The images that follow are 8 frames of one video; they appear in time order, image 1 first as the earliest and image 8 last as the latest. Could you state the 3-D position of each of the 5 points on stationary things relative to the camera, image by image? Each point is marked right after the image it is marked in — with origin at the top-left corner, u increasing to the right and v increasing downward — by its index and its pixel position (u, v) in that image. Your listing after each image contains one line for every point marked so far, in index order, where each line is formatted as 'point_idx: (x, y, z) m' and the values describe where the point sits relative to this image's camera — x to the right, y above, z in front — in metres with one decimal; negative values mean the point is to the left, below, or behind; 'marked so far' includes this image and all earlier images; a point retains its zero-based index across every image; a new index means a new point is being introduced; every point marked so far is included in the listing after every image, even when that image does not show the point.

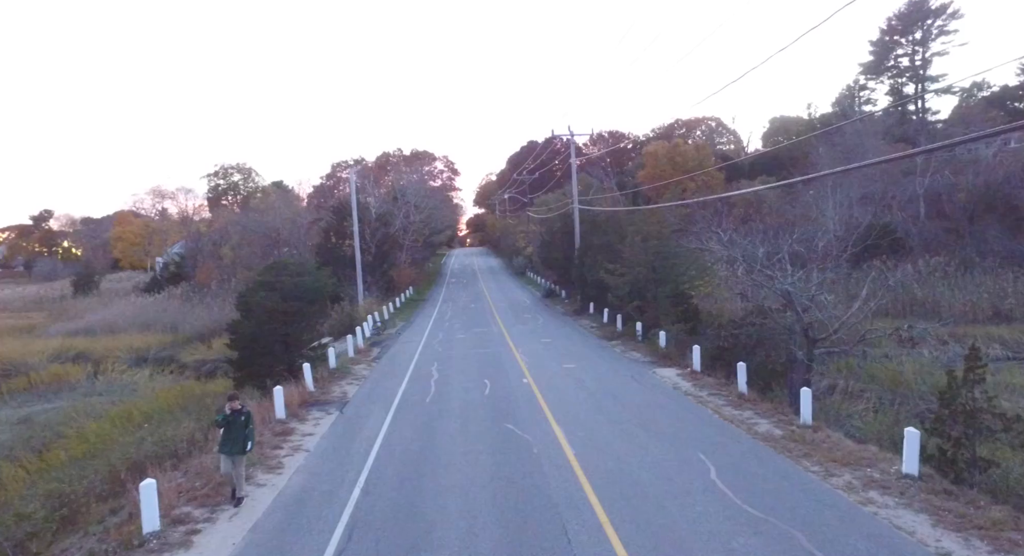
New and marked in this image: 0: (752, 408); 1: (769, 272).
0: (+5.1, -2.8, +14.0) m
1: (+5.9, +0.1, +15.1) m
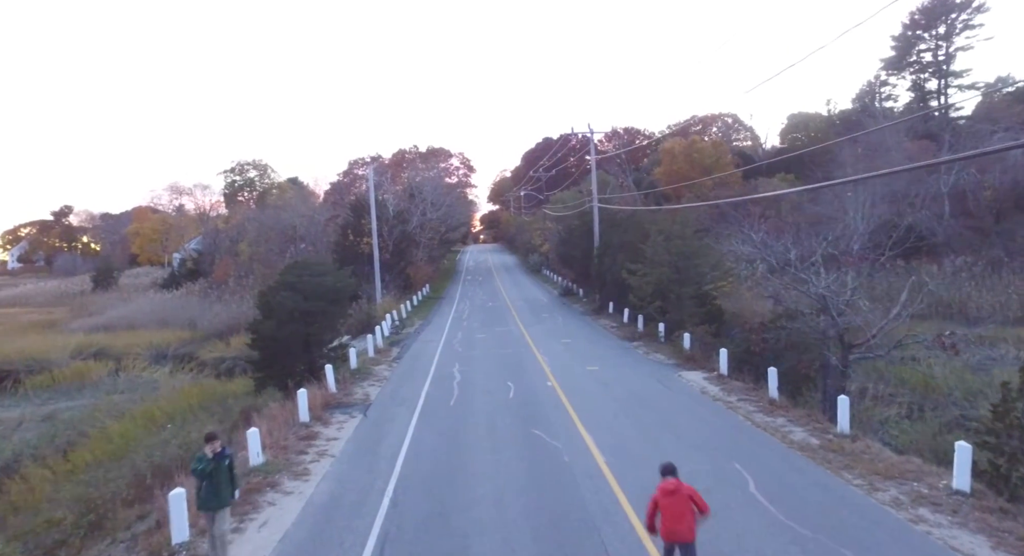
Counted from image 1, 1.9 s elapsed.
0: (+5.7, -2.8, +13.7) m
1: (+6.5, +0.1, +14.7) m
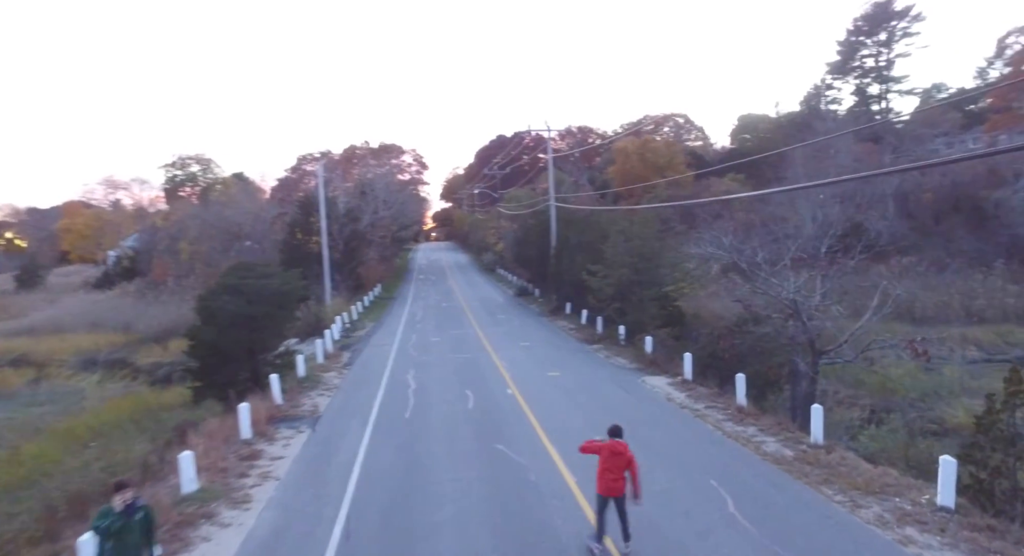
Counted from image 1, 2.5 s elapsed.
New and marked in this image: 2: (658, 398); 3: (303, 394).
0: (+4.9, -2.9, +13.3) m
1: (+5.6, 0.0, +14.4) m
2: (+3.6, -2.9, +16.0) m
3: (-5.5, -3.0, +17.1) m
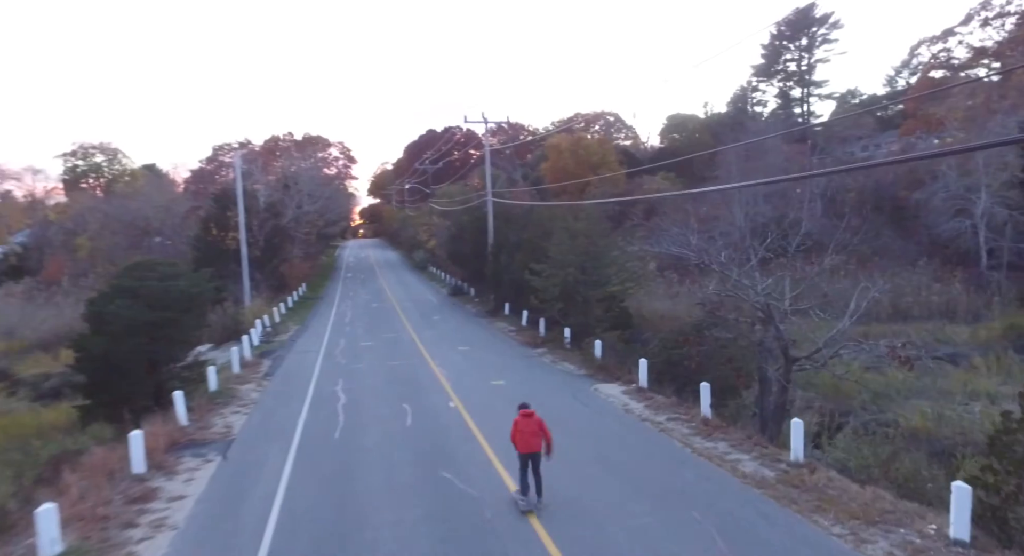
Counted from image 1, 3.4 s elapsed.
0: (+3.9, -3.0, +12.2) m
1: (+4.5, 0.0, +13.4) m
2: (+2.3, -2.9, +14.8) m
3: (-6.8, -3.0, +14.9) m
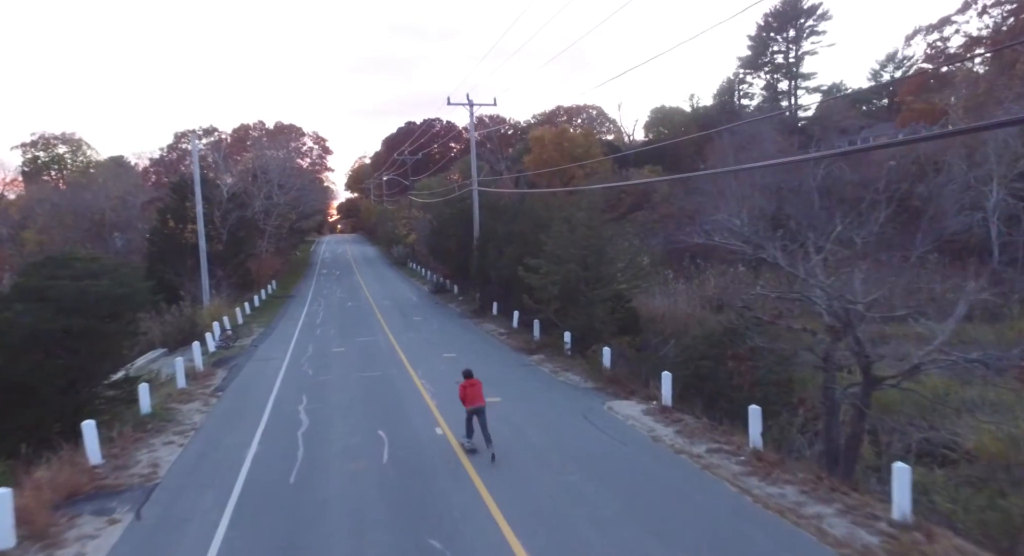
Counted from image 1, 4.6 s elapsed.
0: (+4.0, -2.9, +9.6) m
1: (+4.6, 0.0, +10.7) m
2: (+2.3, -2.9, +12.1) m
3: (-6.8, -3.0, +12.0) m
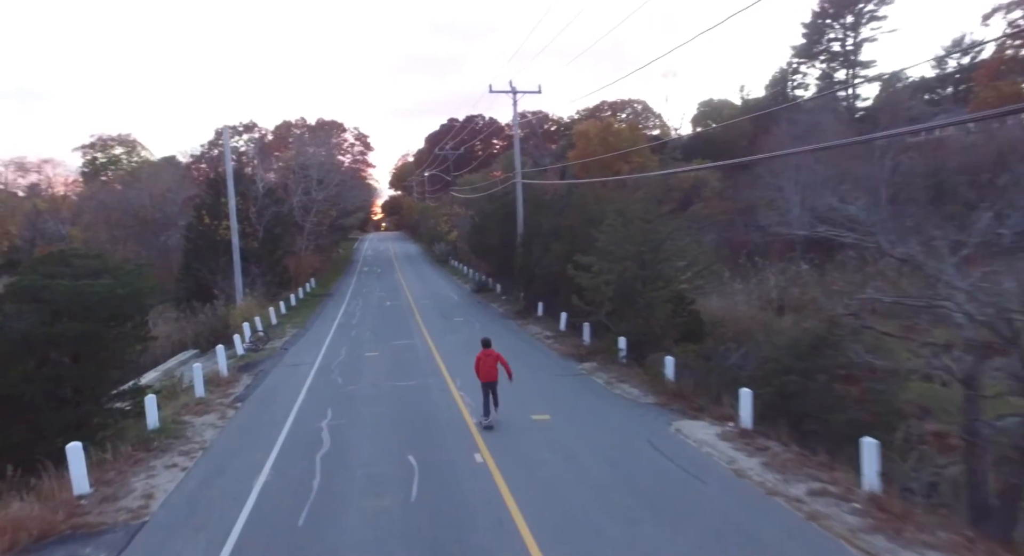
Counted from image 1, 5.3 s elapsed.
0: (+4.6, -2.9, +7.4) m
1: (+5.3, 0.0, +8.5) m
2: (+3.1, -2.9, +10.1) m
3: (-6.0, -3.0, +10.5) m
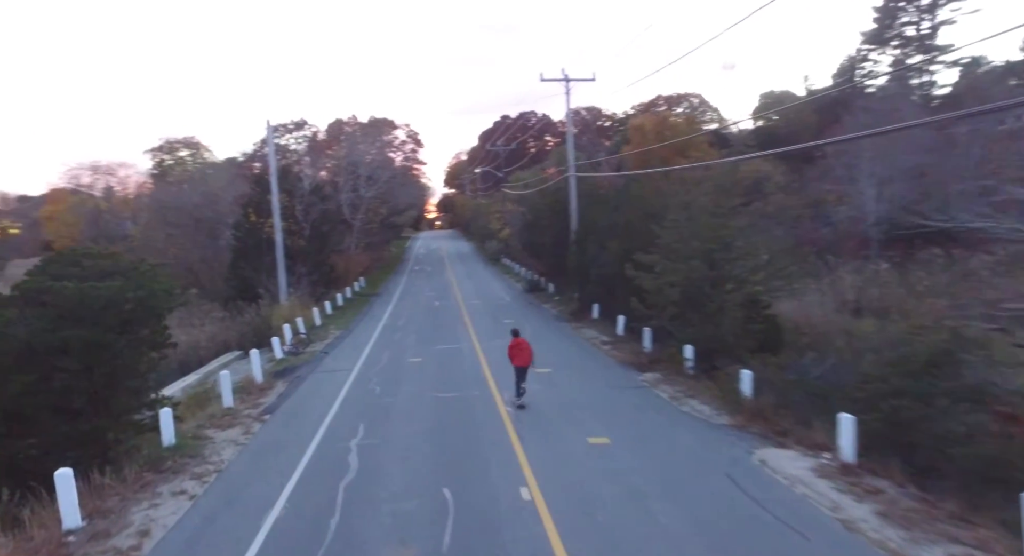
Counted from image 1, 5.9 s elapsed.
0: (+5.1, -3.0, +5.4) m
1: (+5.8, -0.1, +6.5) m
2: (+3.8, -2.9, +8.2) m
3: (-5.2, -3.0, +9.3) m
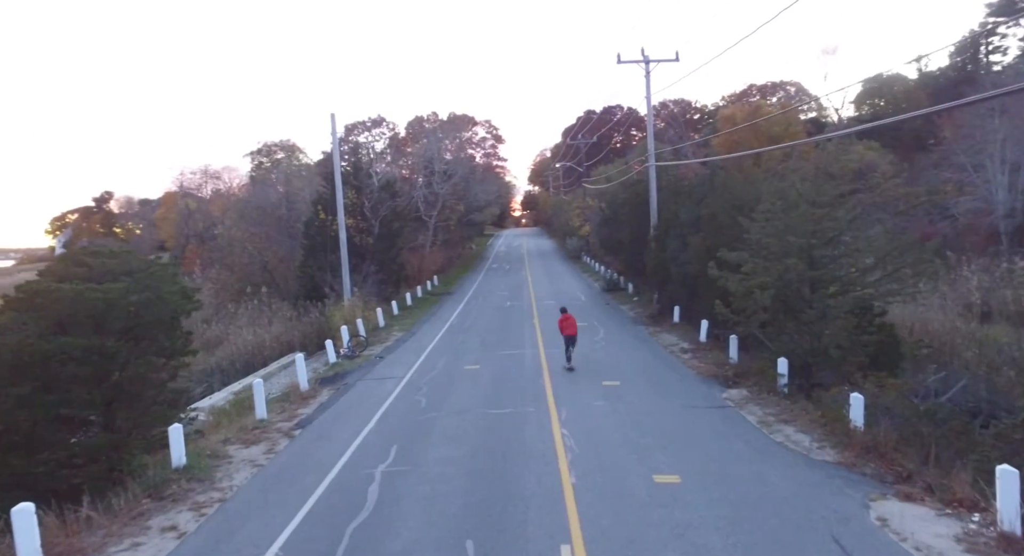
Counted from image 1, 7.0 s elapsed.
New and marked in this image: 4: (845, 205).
0: (+5.0, -3.1, +2.9) m
1: (+5.9, -0.1, +3.9) m
2: (+4.1, -3.0, +5.8) m
3: (-4.7, -3.1, +8.2) m
4: (+7.0, +1.5, +13.6) m
